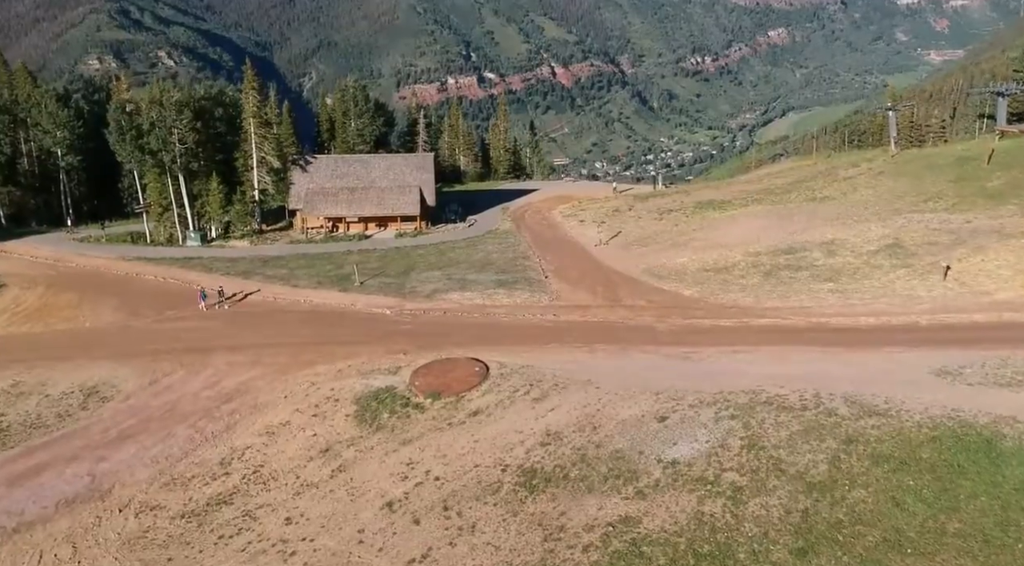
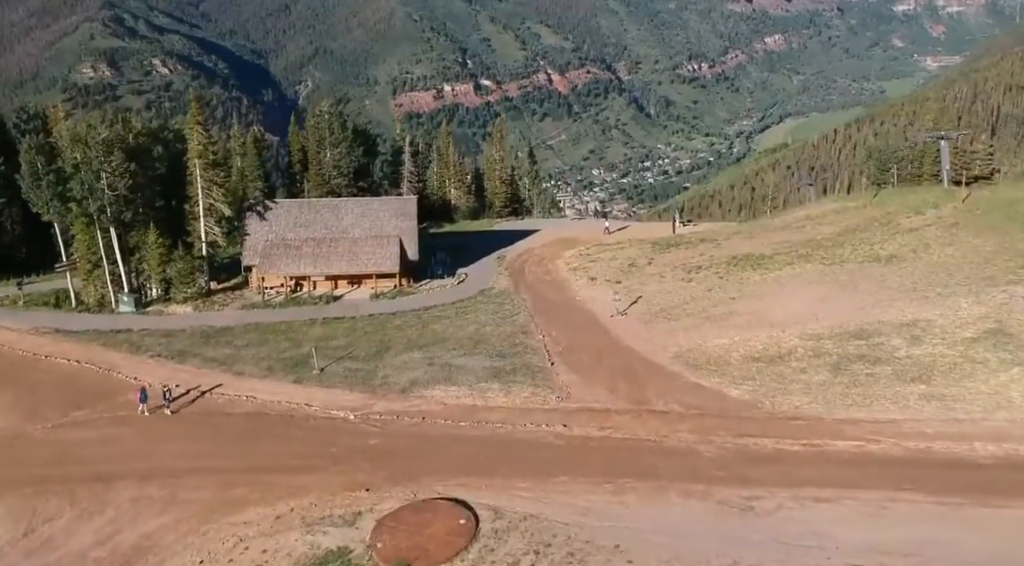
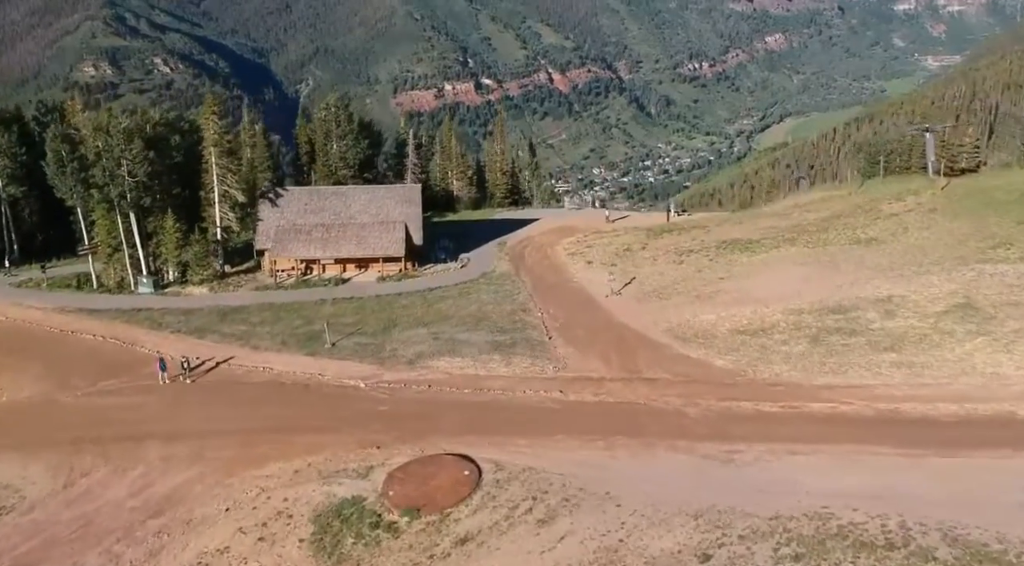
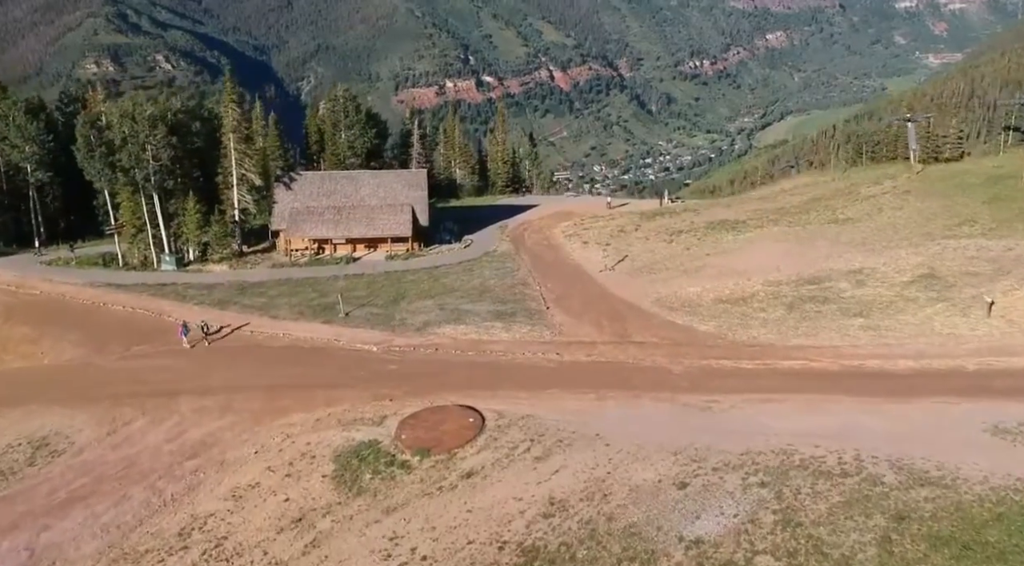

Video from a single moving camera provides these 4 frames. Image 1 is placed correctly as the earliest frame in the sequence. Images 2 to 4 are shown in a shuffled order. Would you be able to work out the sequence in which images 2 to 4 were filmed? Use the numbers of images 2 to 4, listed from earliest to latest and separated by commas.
4, 3, 2
